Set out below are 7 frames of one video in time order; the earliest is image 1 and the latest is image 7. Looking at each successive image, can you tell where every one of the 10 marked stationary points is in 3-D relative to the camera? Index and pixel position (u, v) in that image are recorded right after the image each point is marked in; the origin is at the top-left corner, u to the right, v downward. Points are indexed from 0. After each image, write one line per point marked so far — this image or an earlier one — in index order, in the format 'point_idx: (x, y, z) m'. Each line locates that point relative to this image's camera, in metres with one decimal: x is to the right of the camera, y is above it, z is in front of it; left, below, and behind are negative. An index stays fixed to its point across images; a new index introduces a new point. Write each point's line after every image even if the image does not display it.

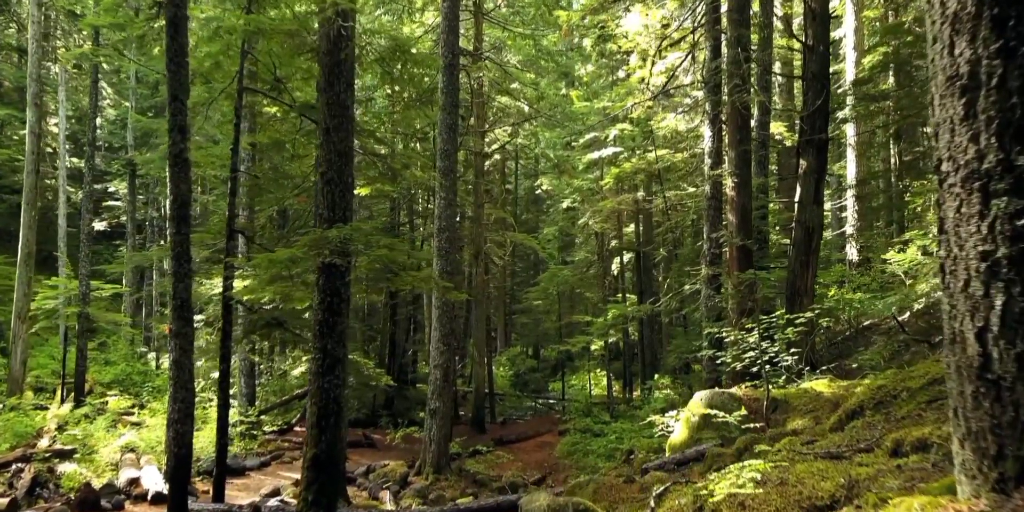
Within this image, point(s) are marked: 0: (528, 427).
0: (+0.4, -4.6, +19.4) m
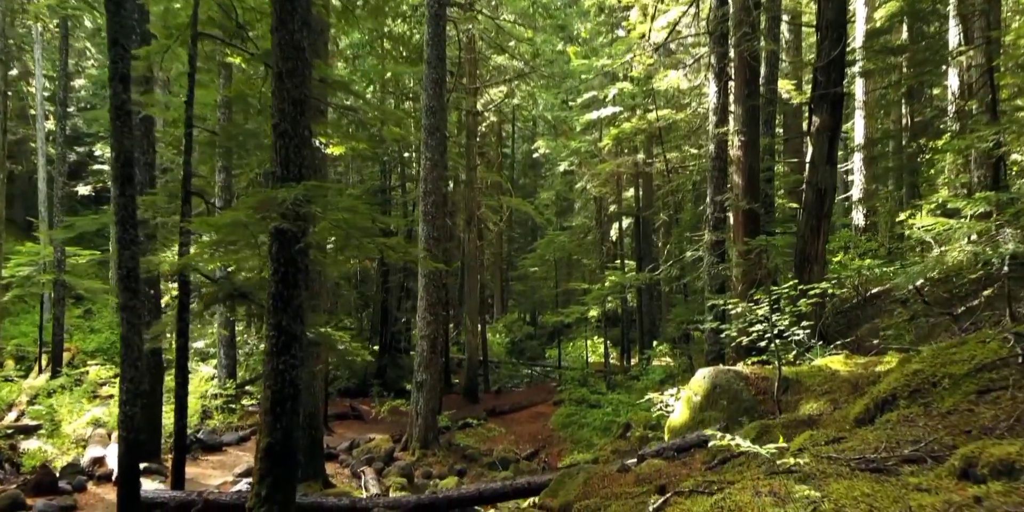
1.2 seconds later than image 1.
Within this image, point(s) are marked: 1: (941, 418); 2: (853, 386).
0: (+0.3, -3.7, +18.9) m
1: (+2.1, -0.8, +3.6) m
2: (+2.7, -1.1, +5.9) m
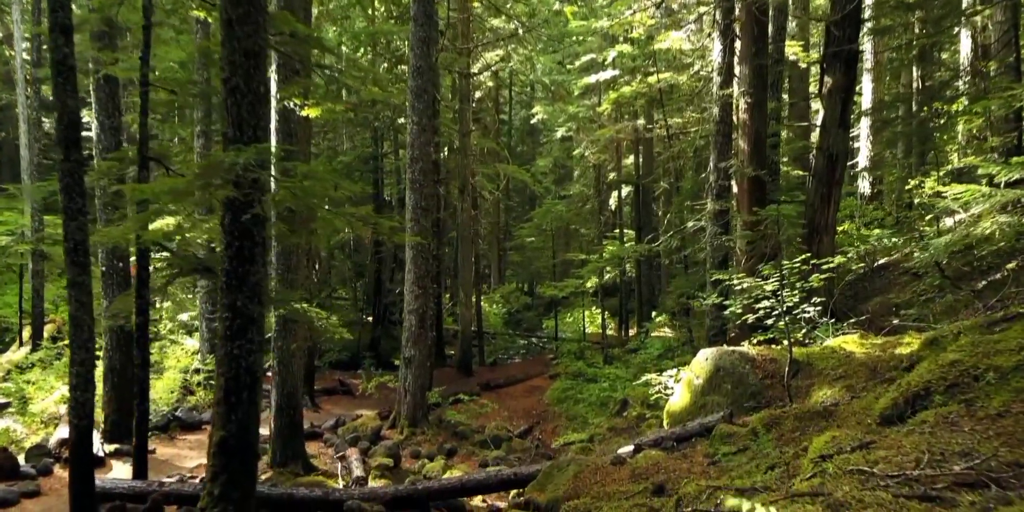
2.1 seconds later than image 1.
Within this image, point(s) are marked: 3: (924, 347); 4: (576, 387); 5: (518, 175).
0: (+0.2, -2.9, +18.5) m
1: (+2.0, -0.7, +3.0) m
2: (+2.6, -0.9, +5.3) m
3: (+2.9, -0.6, +5.1) m
4: (+1.3, -2.6, +14.6) m
5: (+0.2, +2.2, +19.2) m
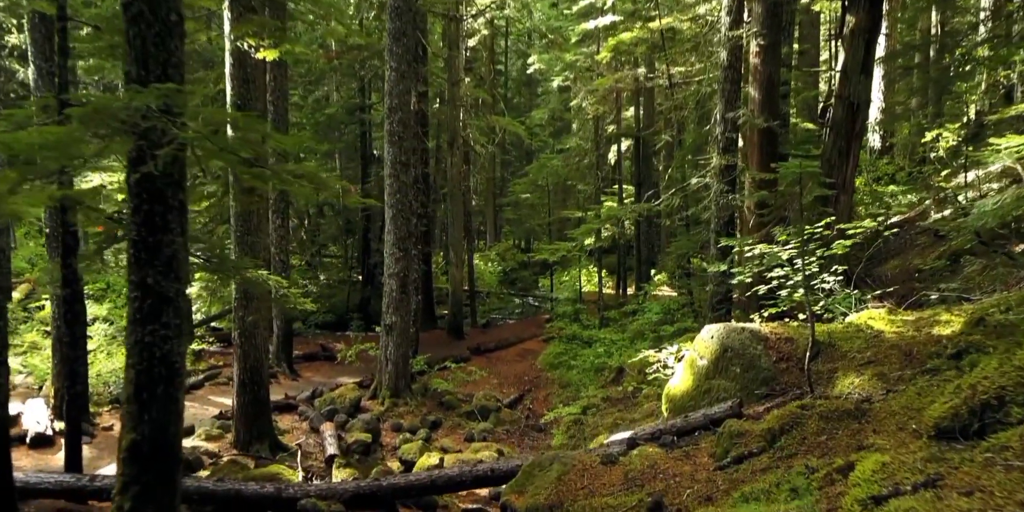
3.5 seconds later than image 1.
0: (0.0, -1.9, +17.8) m
1: (+1.8, -0.6, +2.2) m
2: (+2.5, -0.6, +4.5) m
3: (+2.7, -0.4, +4.3) m
4: (+1.1, -1.8, +13.9) m
5: (0.0, +3.2, +18.2) m
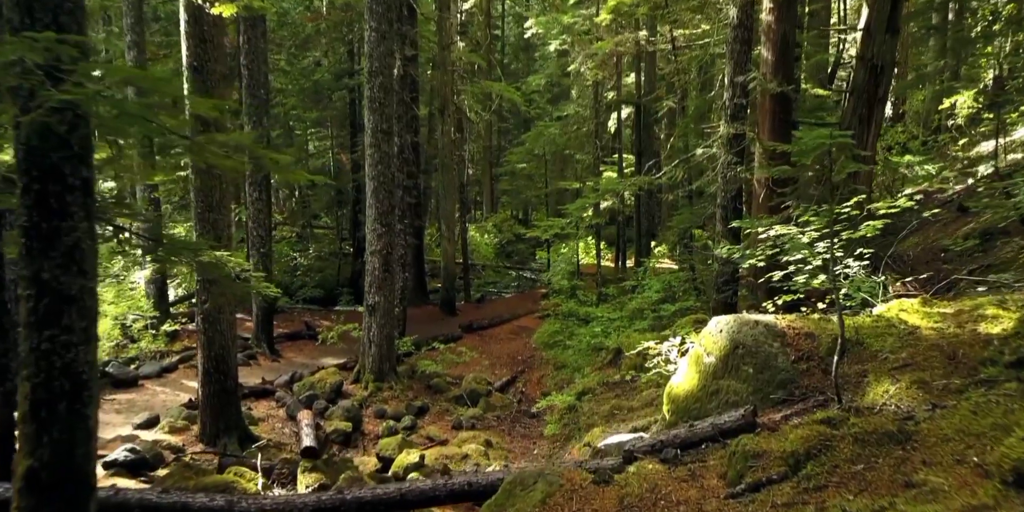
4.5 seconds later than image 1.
0: (-0.1, -1.2, +17.2) m
1: (+1.7, -0.6, +1.6) m
2: (+2.3, -0.6, +3.9) m
3: (+2.6, -0.4, +3.6) m
4: (+1.0, -1.3, +13.3) m
5: (-0.1, +3.9, +17.3) m
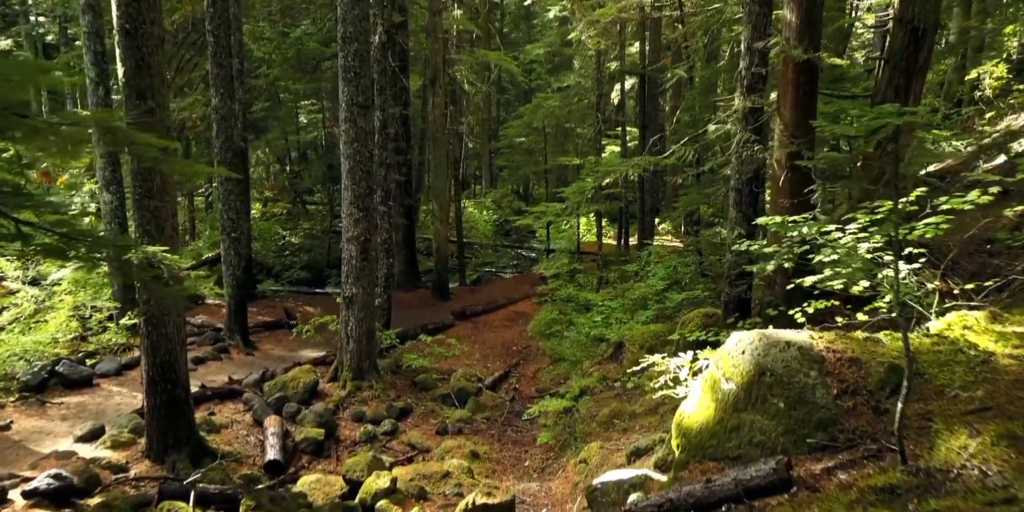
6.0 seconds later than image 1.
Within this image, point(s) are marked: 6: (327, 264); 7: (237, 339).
0: (-0.2, -0.8, +16.3) m
1: (+1.6, -0.8, +0.7) m
2: (+2.2, -0.6, +3.0) m
3: (+2.5, -0.5, +2.7) m
4: (+0.9, -1.0, +12.4) m
5: (-0.2, +4.3, +16.3) m
6: (-4.7, -0.2, +18.5) m
7: (-4.1, -1.2, +10.8) m
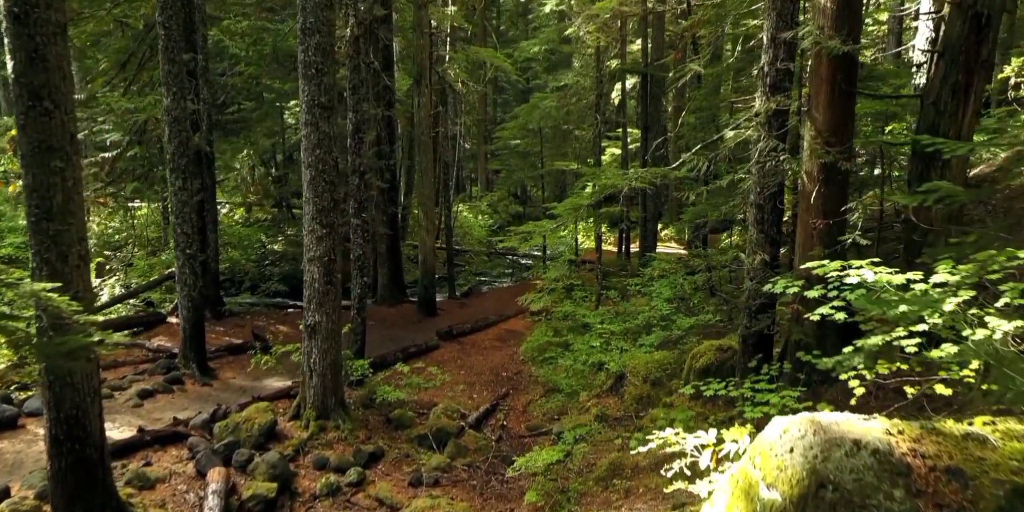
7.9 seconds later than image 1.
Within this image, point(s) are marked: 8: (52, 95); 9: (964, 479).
0: (-0.4, -1.0, +15.2) m
1: (+1.4, -1.0, -0.4) m
2: (+2.0, -0.9, +1.9) m
3: (+2.3, -0.7, +1.6) m
4: (+0.7, -1.3, +11.3) m
5: (-0.4, +4.1, +15.2) m
6: (-4.9, -0.4, +17.4) m
7: (-4.2, -1.5, +9.7) m
8: (-3.2, +1.1, +5.1) m
9: (+1.7, -0.8, +2.7) m
